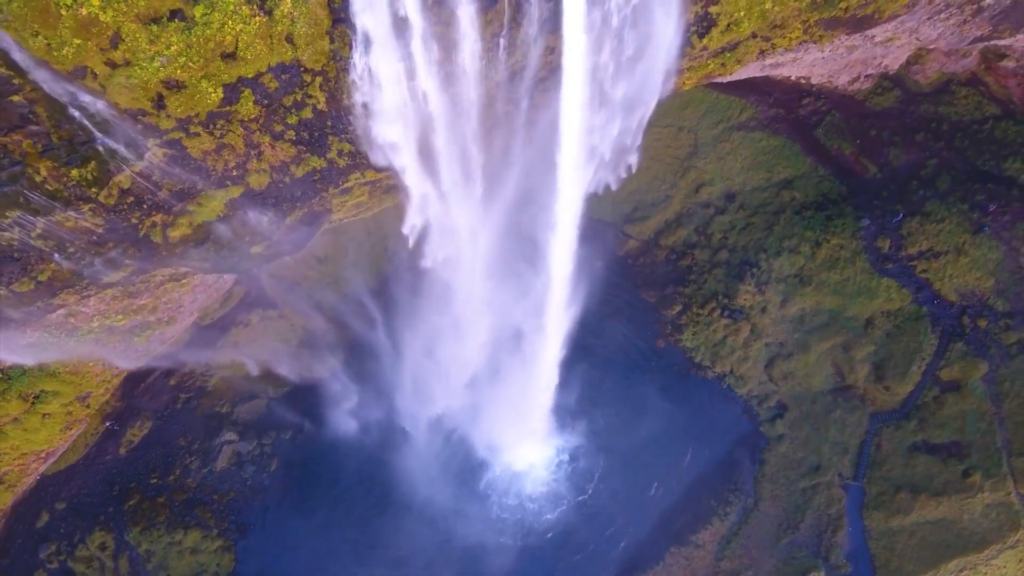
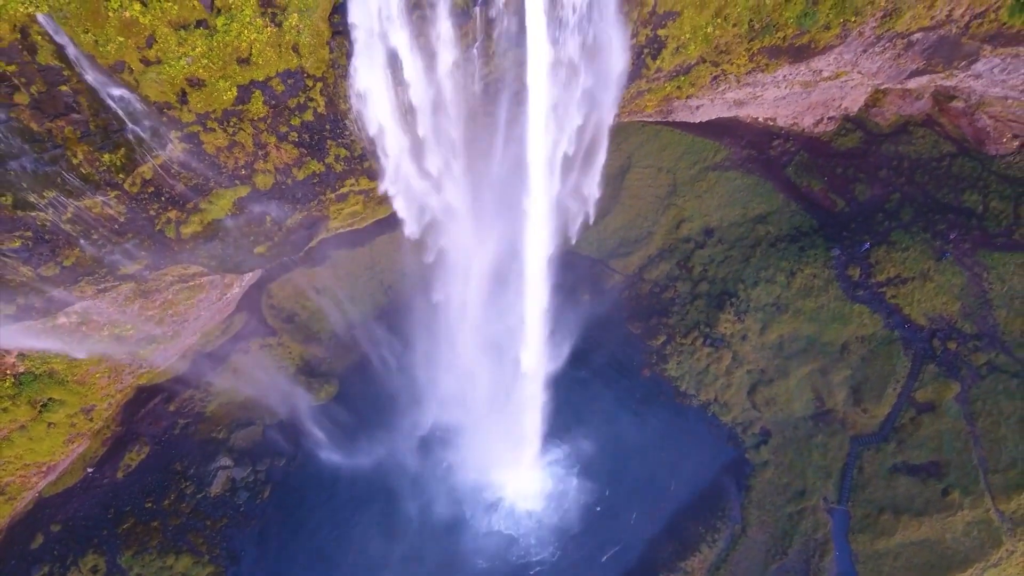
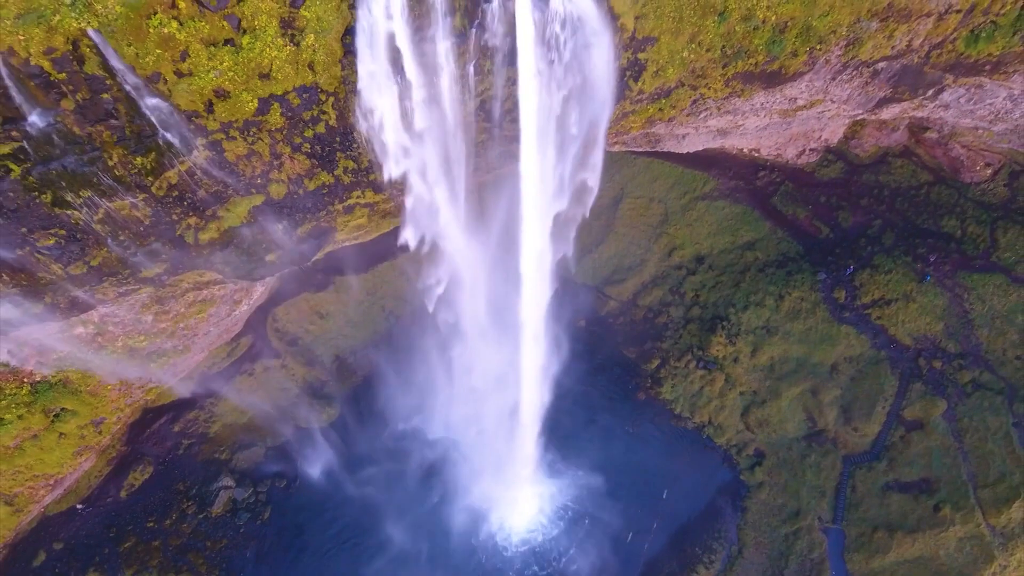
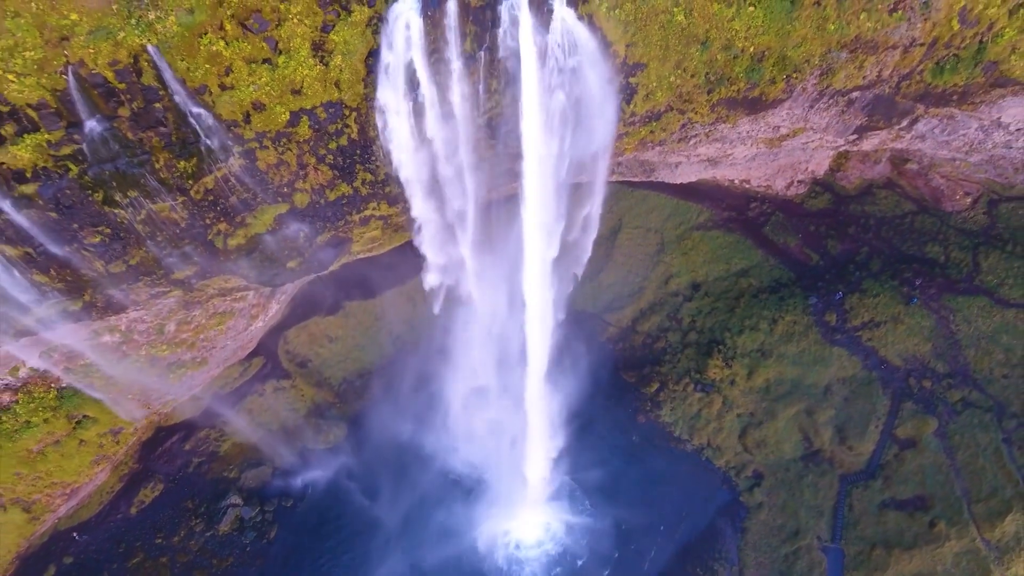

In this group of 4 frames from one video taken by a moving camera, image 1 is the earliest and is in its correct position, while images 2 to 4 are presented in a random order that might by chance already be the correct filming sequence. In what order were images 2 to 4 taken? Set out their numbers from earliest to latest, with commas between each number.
2, 3, 4
